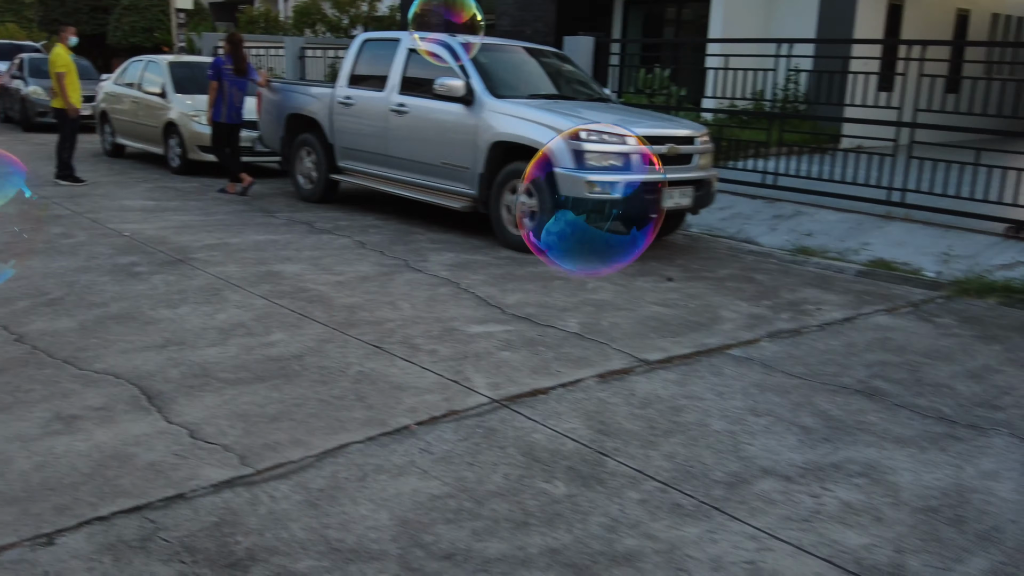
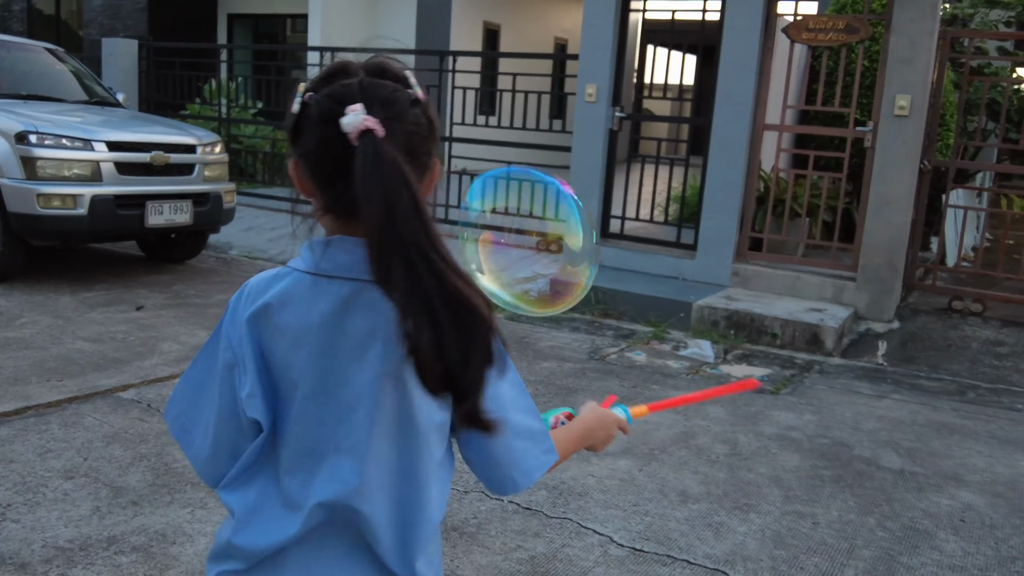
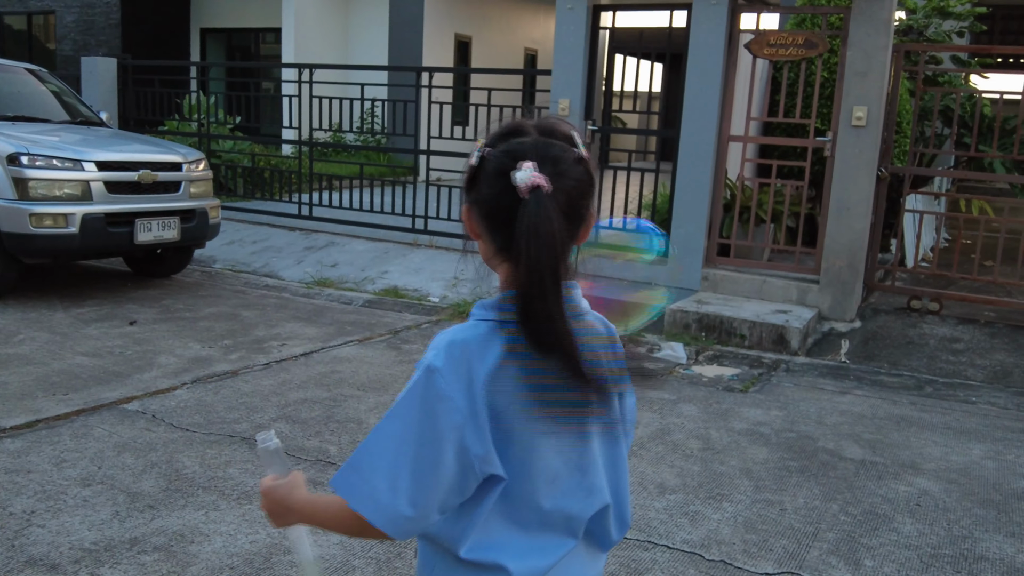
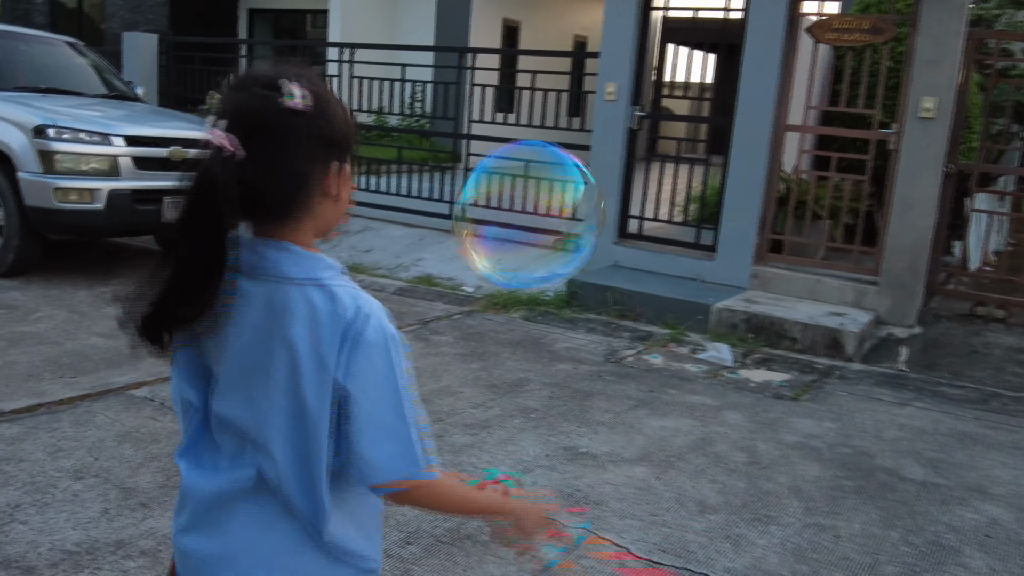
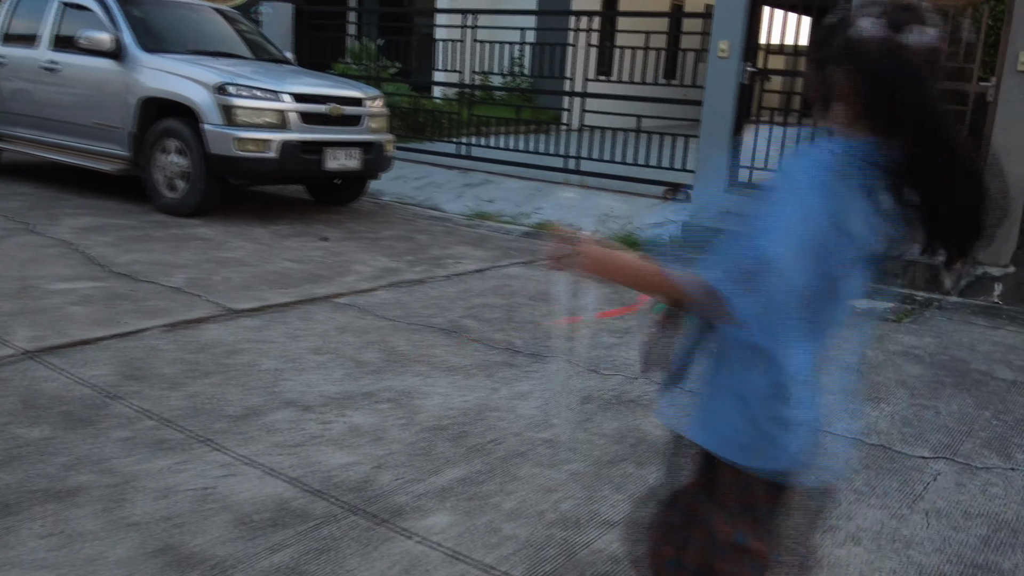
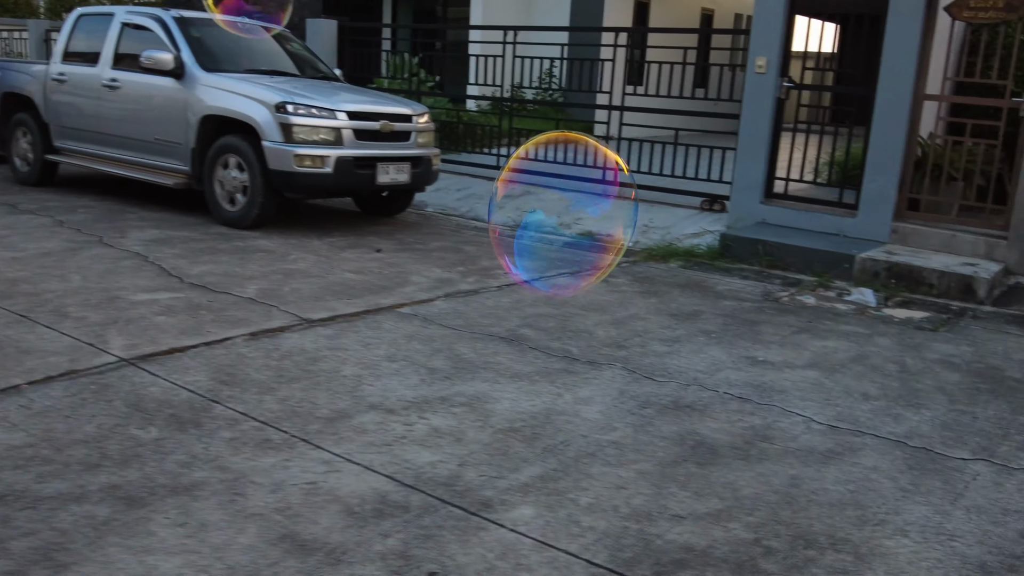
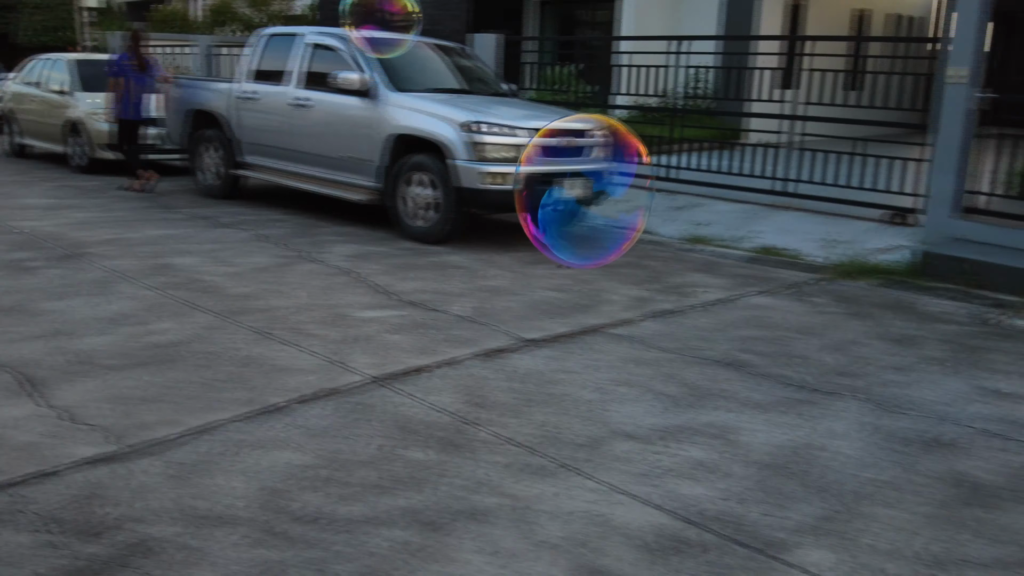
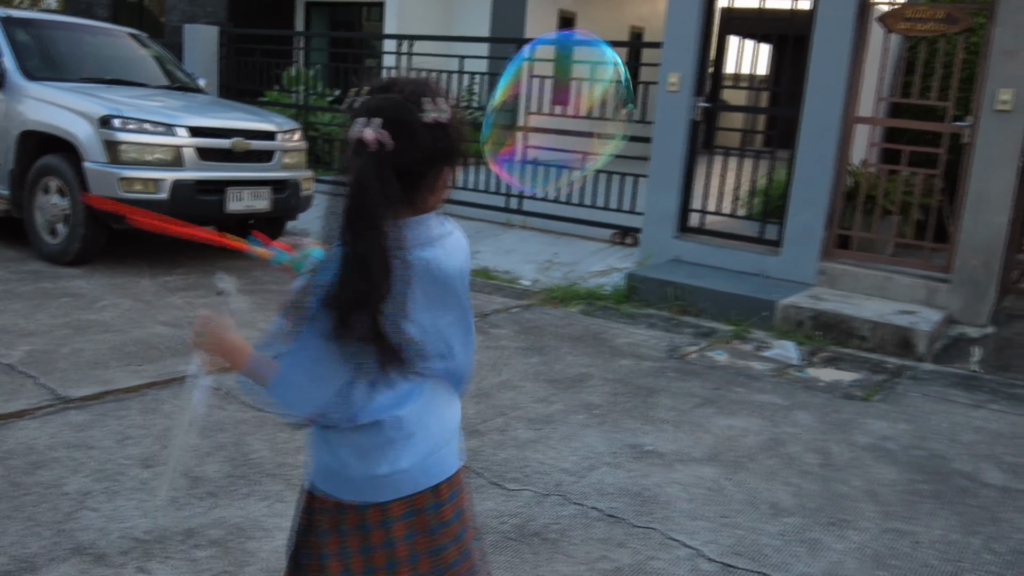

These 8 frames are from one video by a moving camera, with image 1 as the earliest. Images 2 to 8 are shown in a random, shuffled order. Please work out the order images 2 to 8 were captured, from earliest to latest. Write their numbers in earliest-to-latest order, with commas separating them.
7, 6, 5, 8, 4, 2, 3
